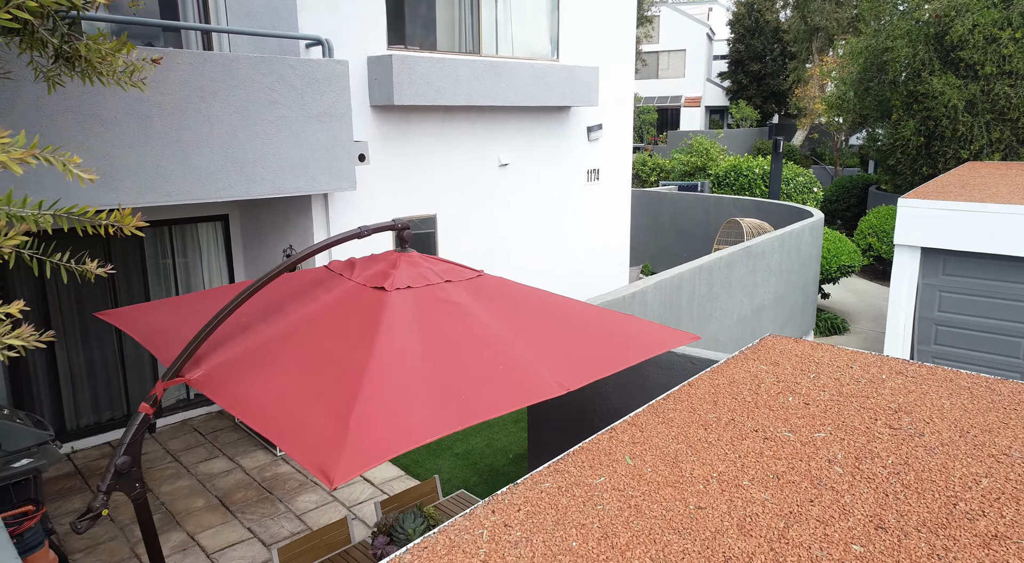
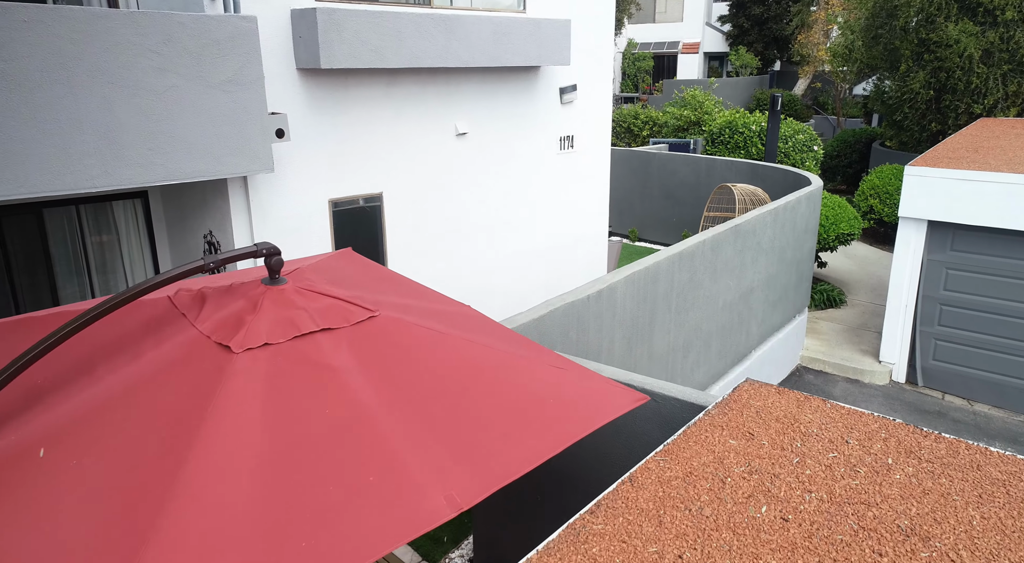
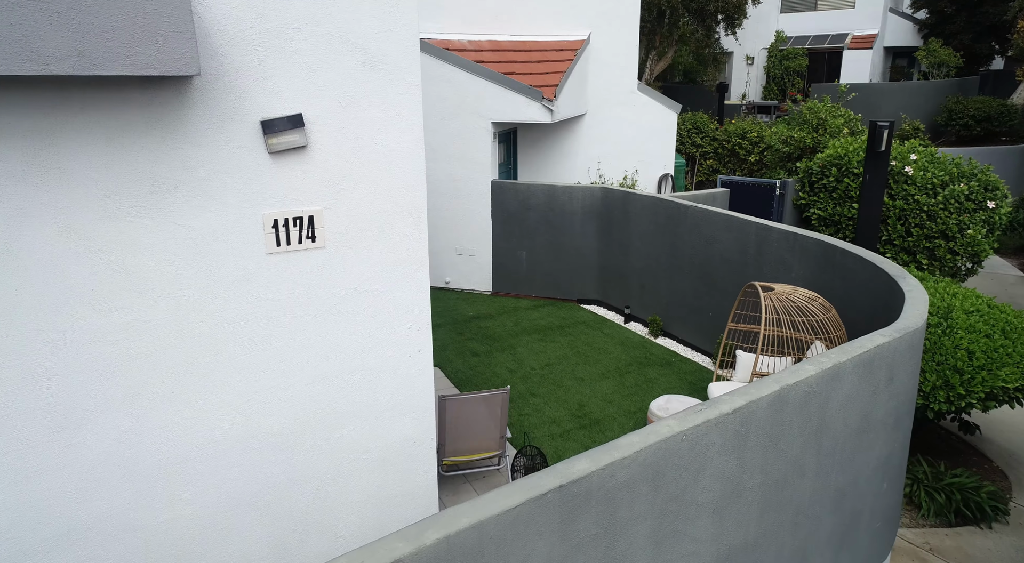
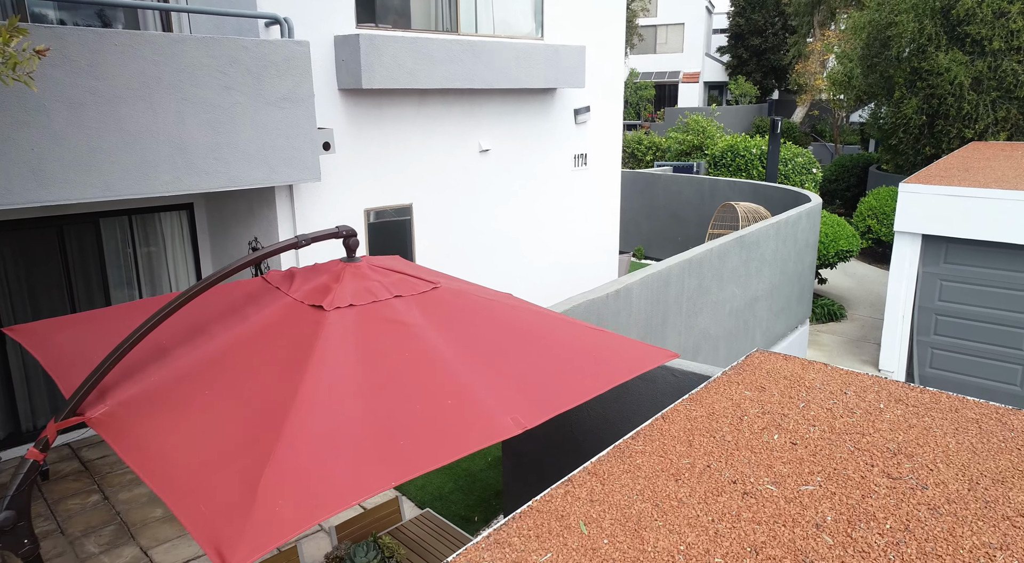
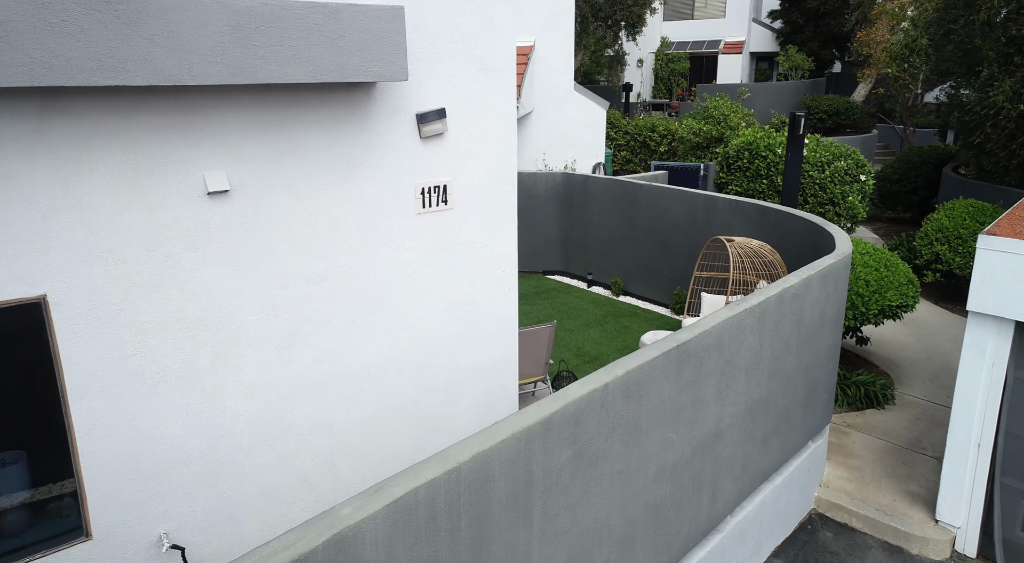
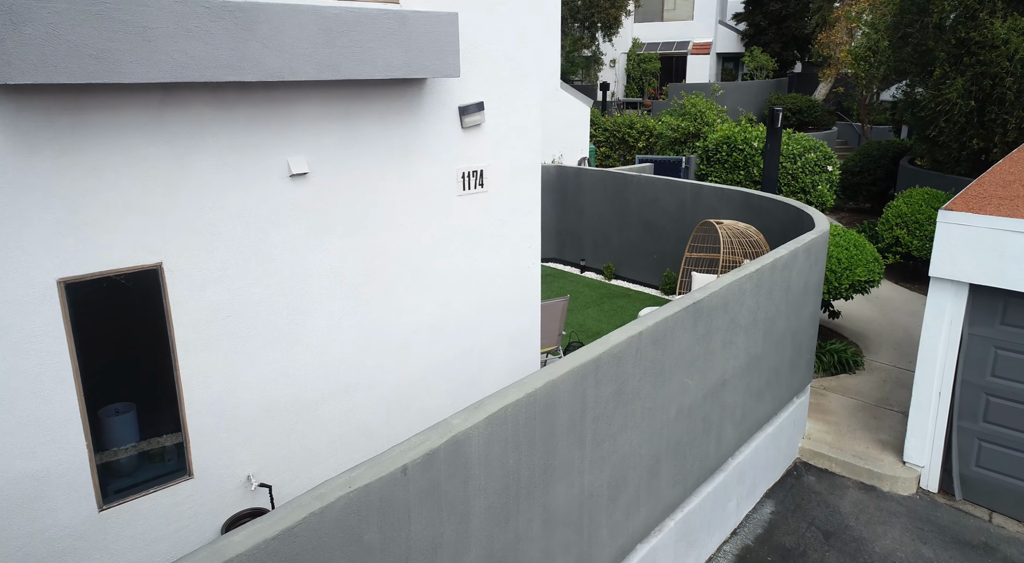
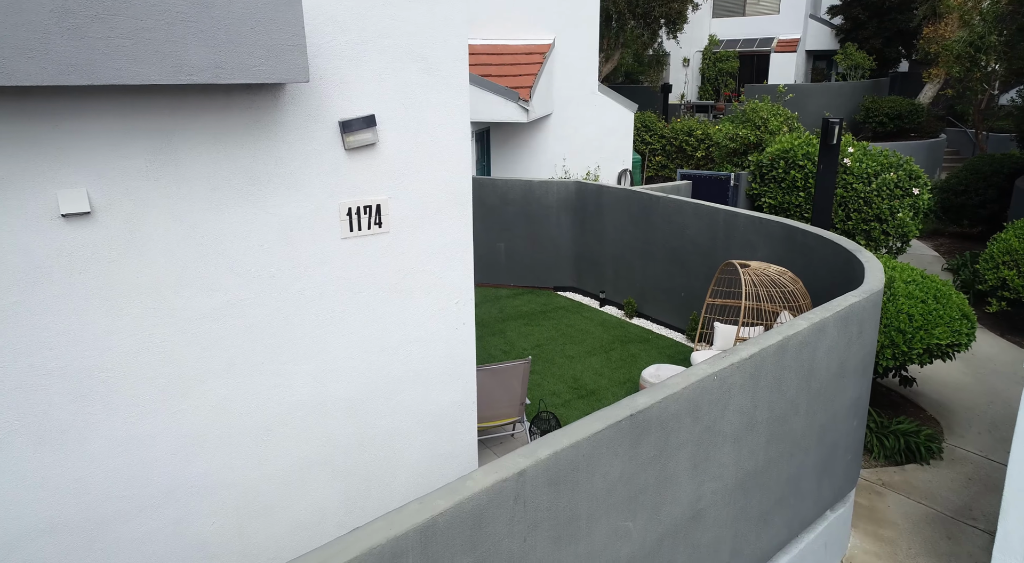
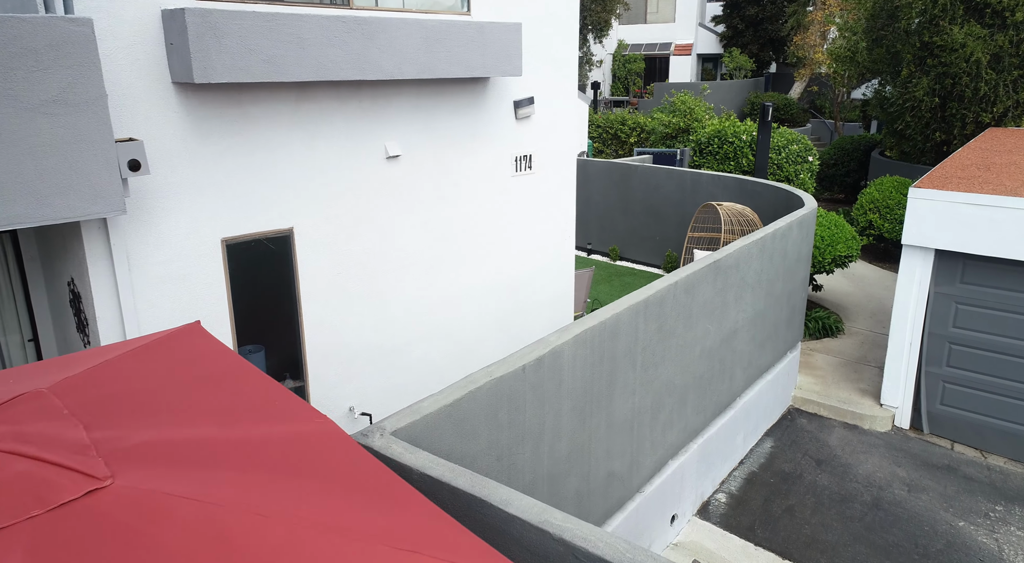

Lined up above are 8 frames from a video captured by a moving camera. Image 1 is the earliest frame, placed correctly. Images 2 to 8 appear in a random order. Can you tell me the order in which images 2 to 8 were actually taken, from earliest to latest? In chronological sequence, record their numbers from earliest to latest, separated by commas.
4, 2, 8, 6, 5, 7, 3
